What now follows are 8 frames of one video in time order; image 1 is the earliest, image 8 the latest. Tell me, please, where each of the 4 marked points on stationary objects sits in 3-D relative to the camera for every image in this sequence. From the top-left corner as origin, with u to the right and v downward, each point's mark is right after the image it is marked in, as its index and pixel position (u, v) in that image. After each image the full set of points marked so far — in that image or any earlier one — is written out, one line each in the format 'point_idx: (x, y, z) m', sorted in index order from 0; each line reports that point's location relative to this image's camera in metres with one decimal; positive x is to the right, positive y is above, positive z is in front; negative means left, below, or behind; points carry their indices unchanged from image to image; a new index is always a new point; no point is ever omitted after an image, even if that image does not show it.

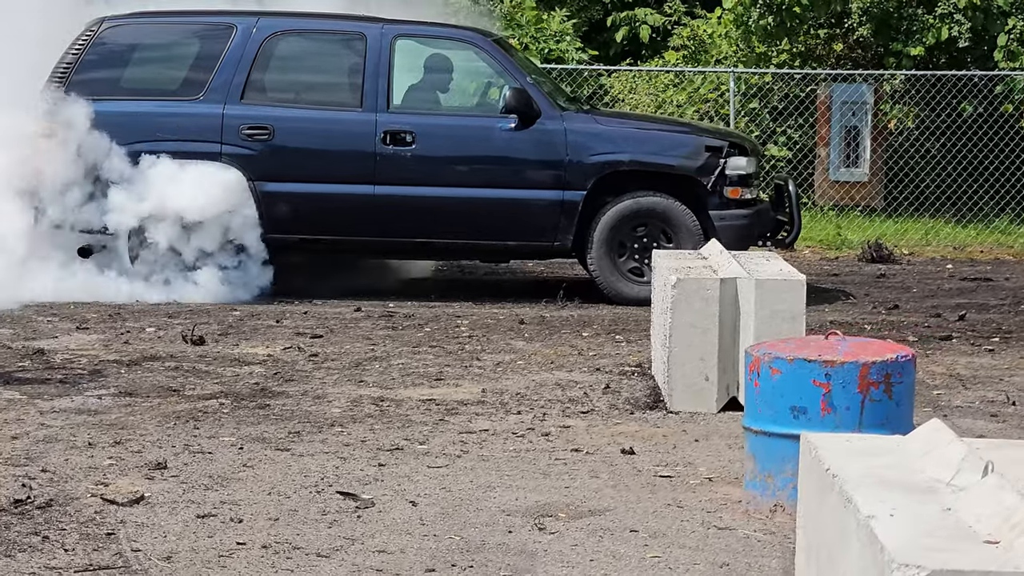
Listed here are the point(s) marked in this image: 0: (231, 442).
0: (-1.0, -0.5, +5.1) m
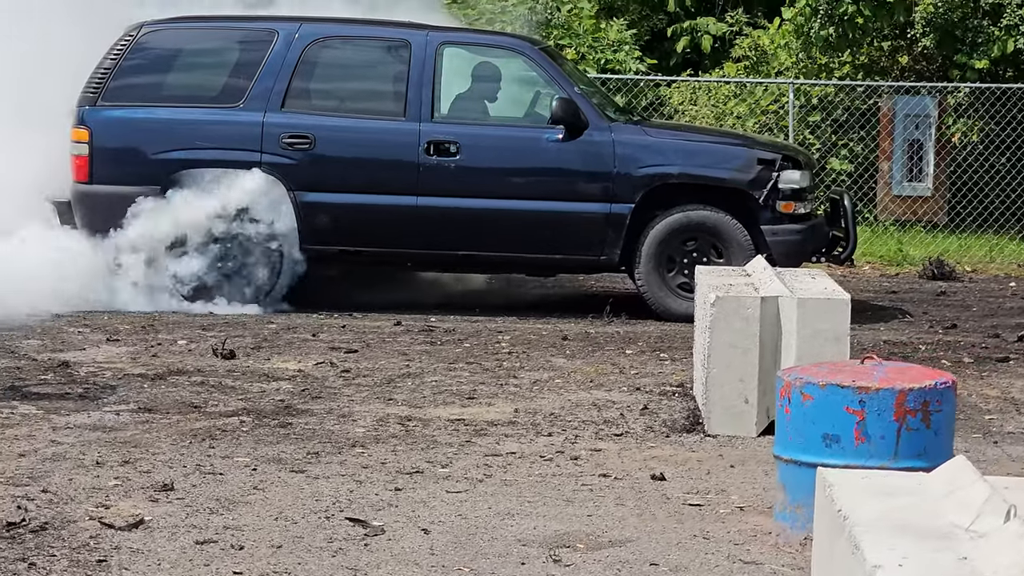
0: (-0.9, -0.6, +4.9) m
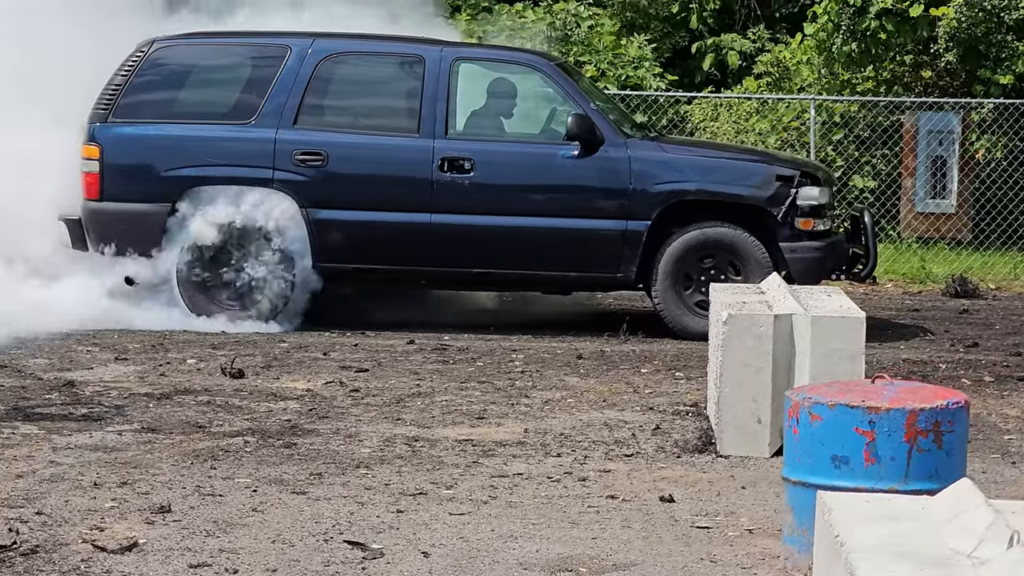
0: (-0.9, -0.7, +4.9) m
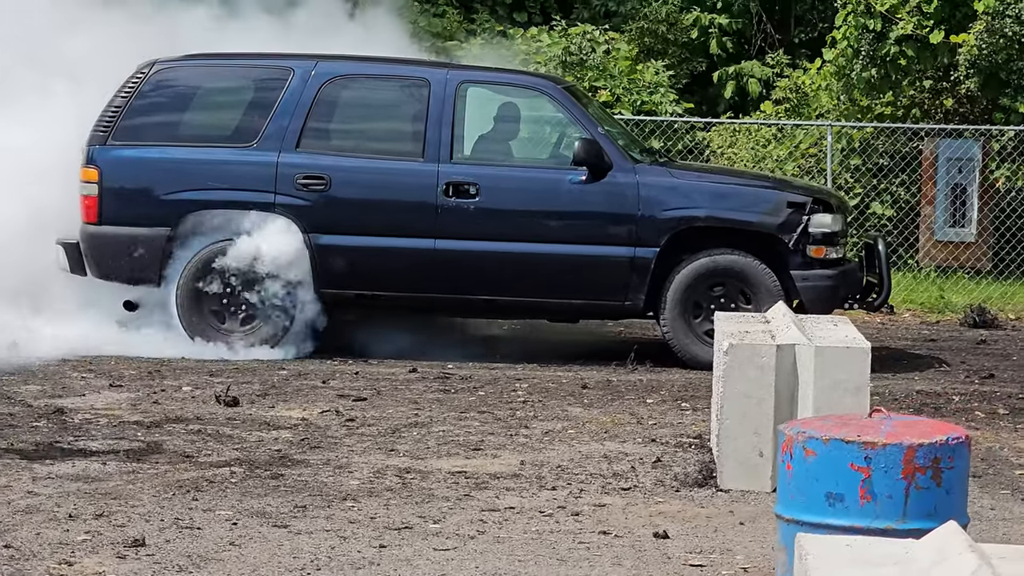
0: (-0.9, -0.7, +4.7) m
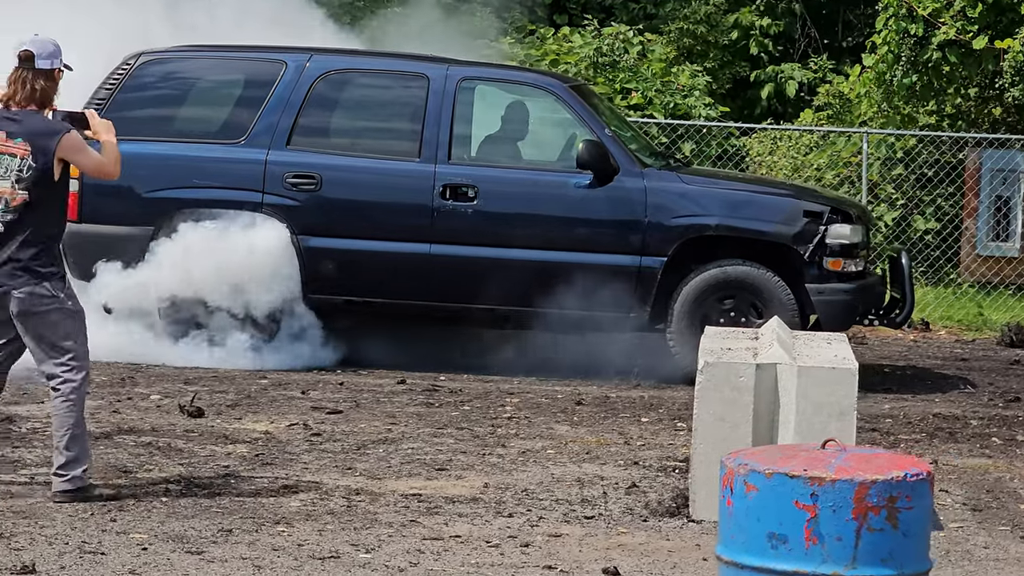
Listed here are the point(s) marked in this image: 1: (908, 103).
0: (-1.1, -0.8, +4.4) m
1: (+3.6, +1.7, +13.4) m
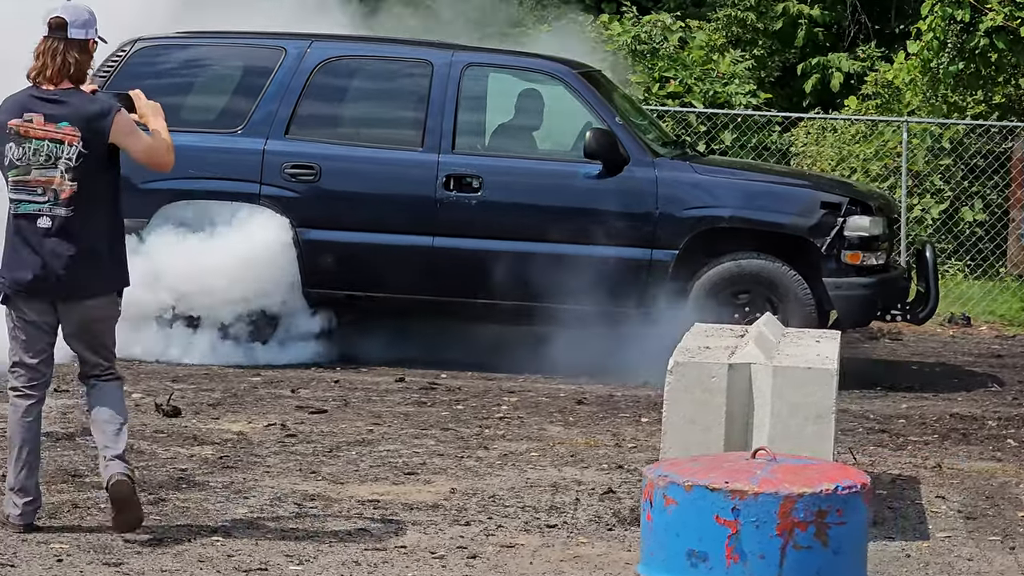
0: (-1.3, -0.8, +4.2) m
1: (+3.9, +1.8, +12.9) m
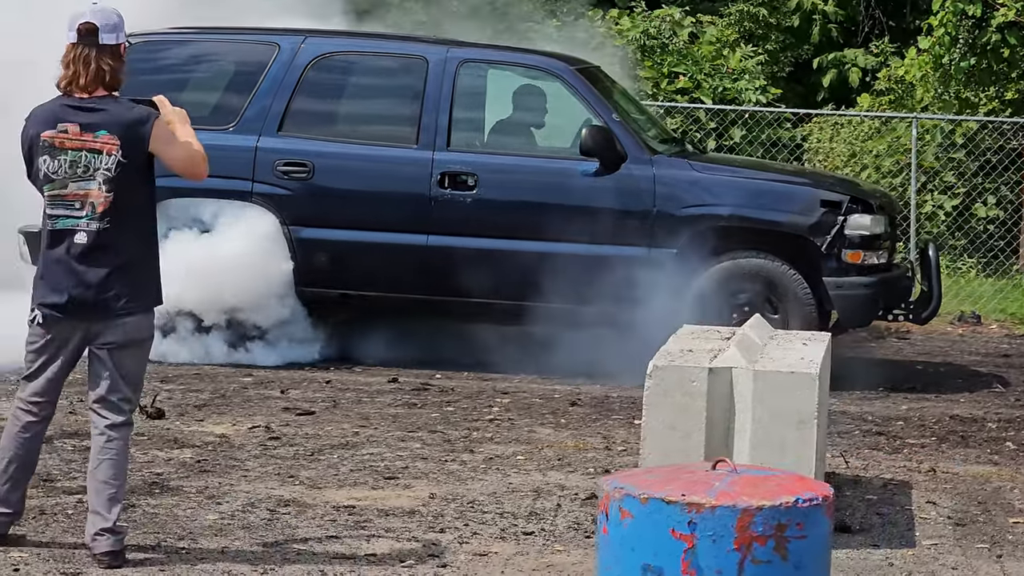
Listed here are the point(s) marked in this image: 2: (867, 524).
0: (-1.4, -0.8, +4.1) m
1: (+4.0, +1.8, +12.7) m
2: (+1.2, -0.8, +4.8) m
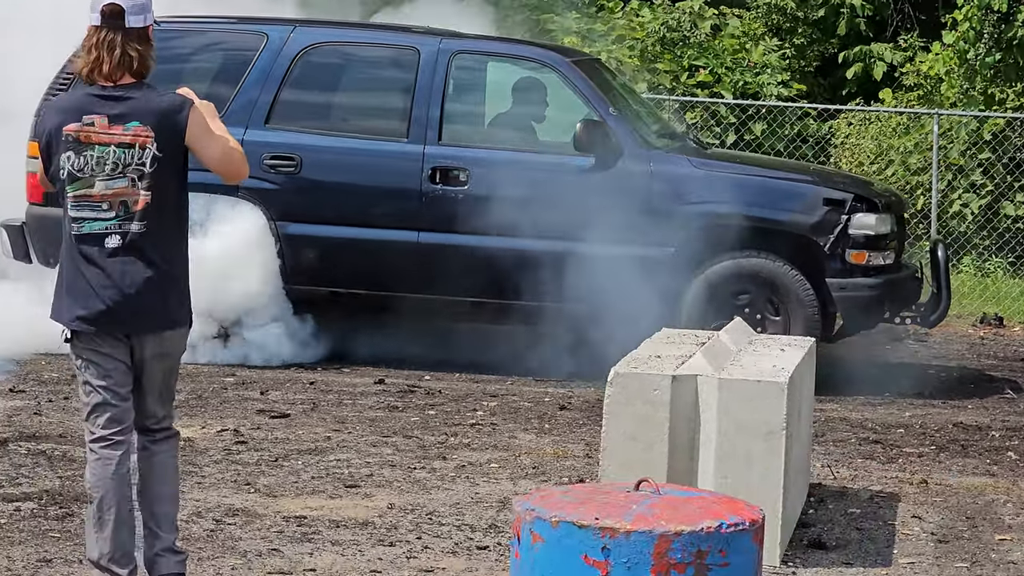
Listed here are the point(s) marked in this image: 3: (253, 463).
0: (-1.5, -0.8, +3.9) m
1: (+4.1, +1.8, +12.3) m
2: (+1.0, -0.8, +4.6) m
3: (-1.0, -0.7, +5.4) m
